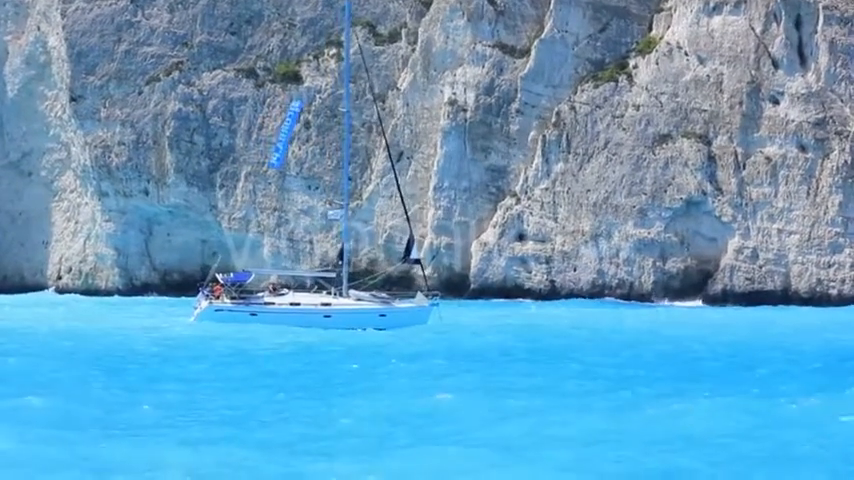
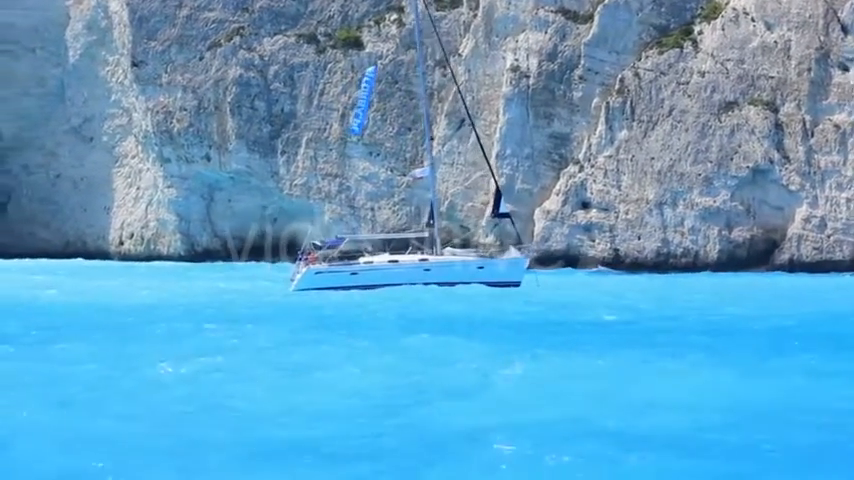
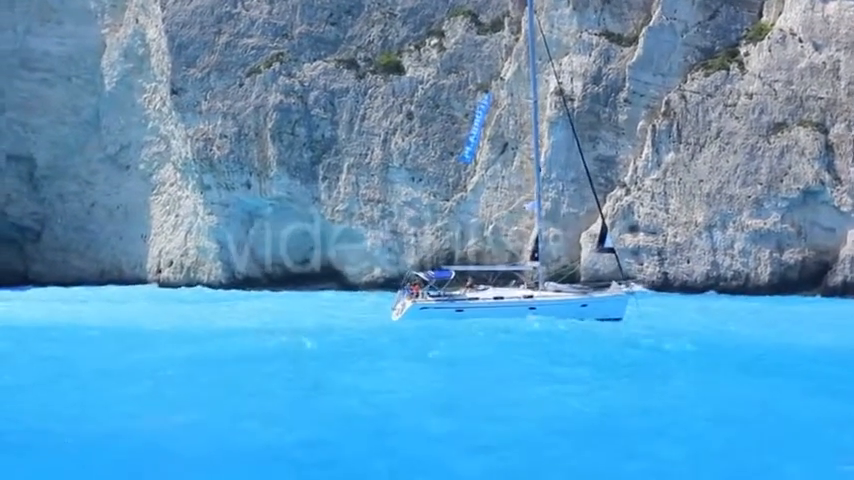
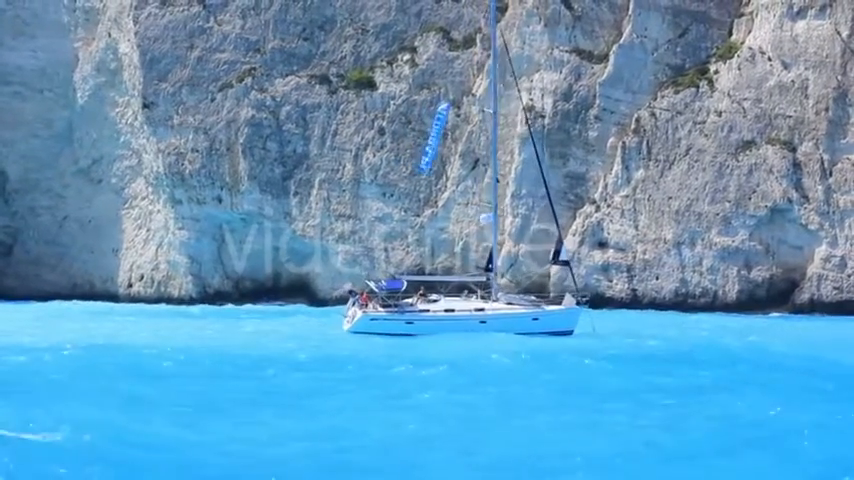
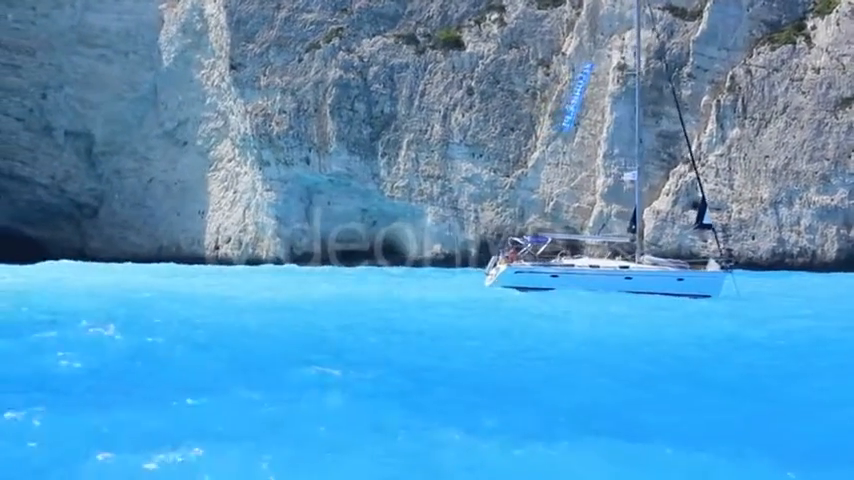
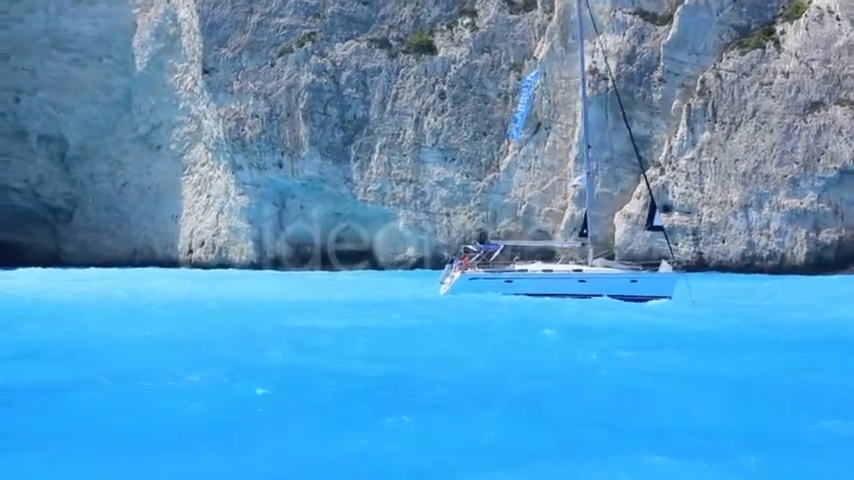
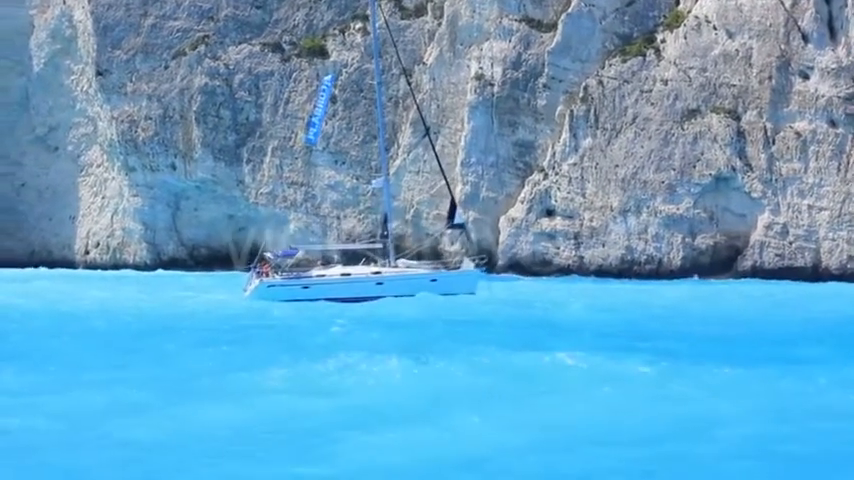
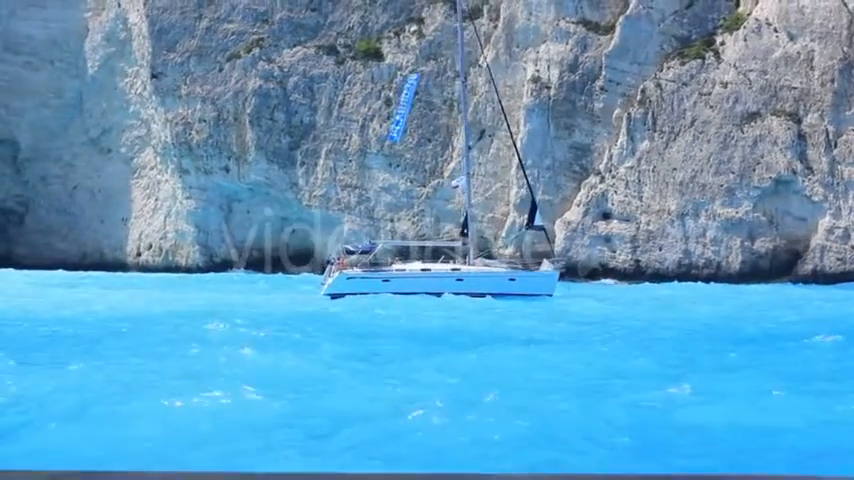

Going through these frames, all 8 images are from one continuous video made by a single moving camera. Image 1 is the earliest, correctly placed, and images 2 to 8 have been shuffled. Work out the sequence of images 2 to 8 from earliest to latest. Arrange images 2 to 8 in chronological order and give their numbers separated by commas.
7, 2, 8, 4, 3, 6, 5
